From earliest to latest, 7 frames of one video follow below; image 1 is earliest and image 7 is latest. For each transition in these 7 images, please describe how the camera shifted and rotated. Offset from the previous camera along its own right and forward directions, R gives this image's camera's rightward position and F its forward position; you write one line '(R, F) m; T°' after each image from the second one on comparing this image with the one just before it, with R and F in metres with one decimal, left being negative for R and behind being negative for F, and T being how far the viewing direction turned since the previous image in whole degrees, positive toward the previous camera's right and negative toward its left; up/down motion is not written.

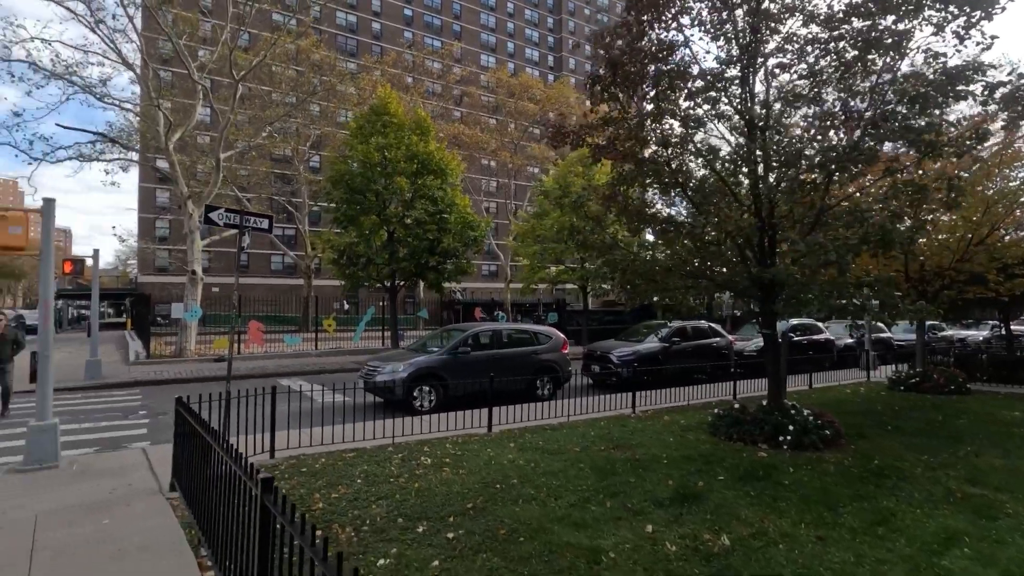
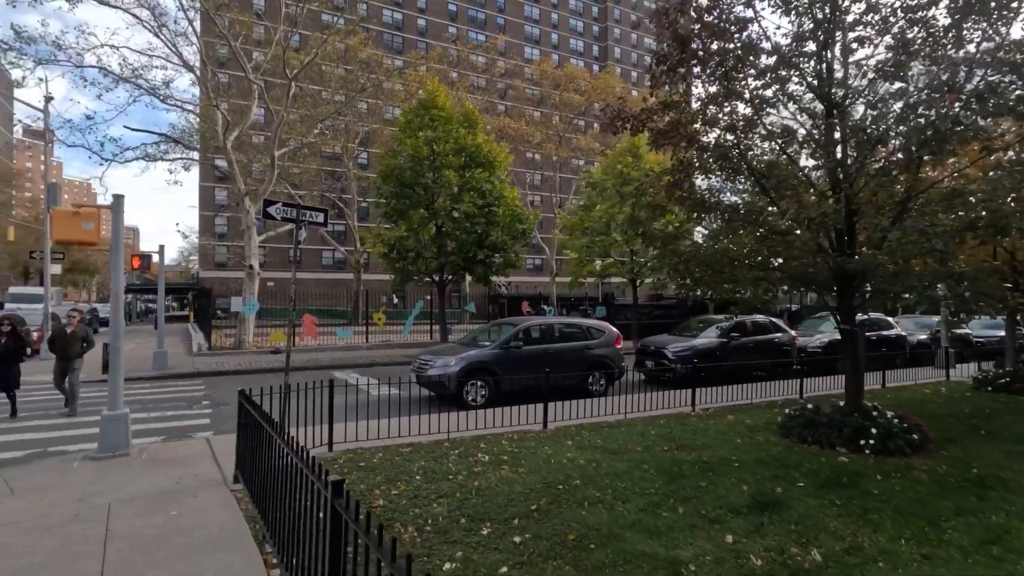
(-0.2, +0.2) m; -5°
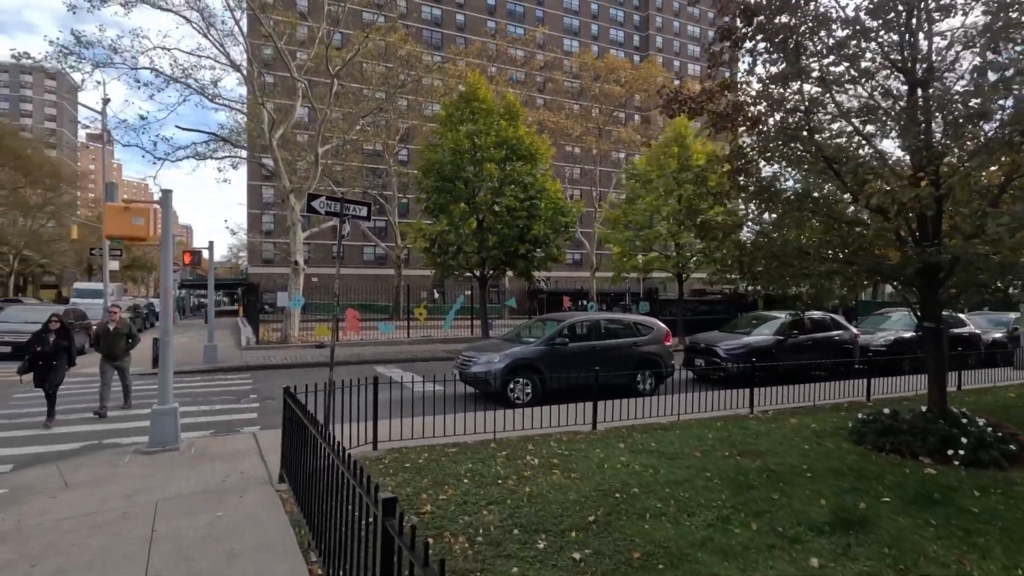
(-0.1, +0.3) m; -4°
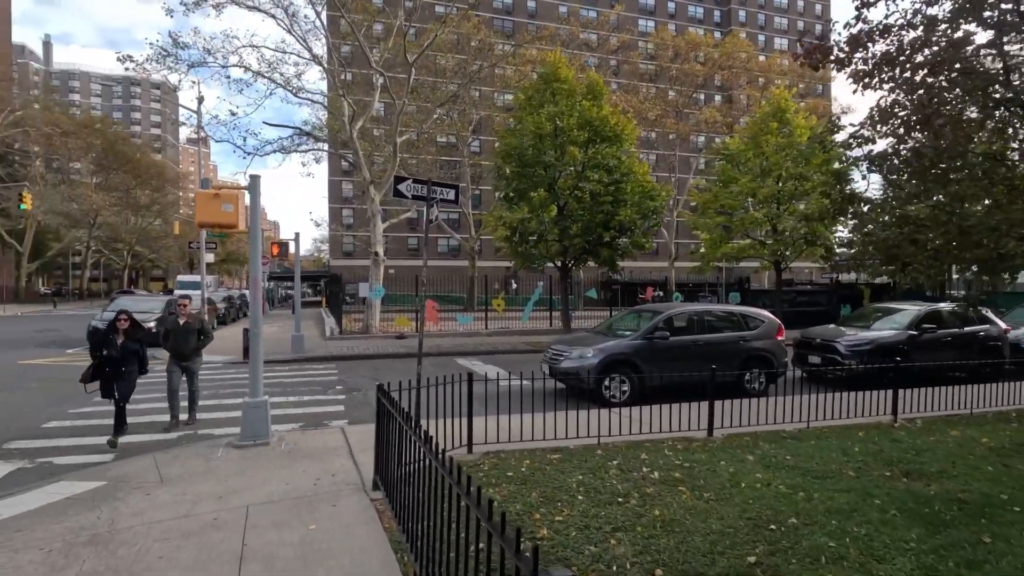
(-0.5, +0.7) m; -7°
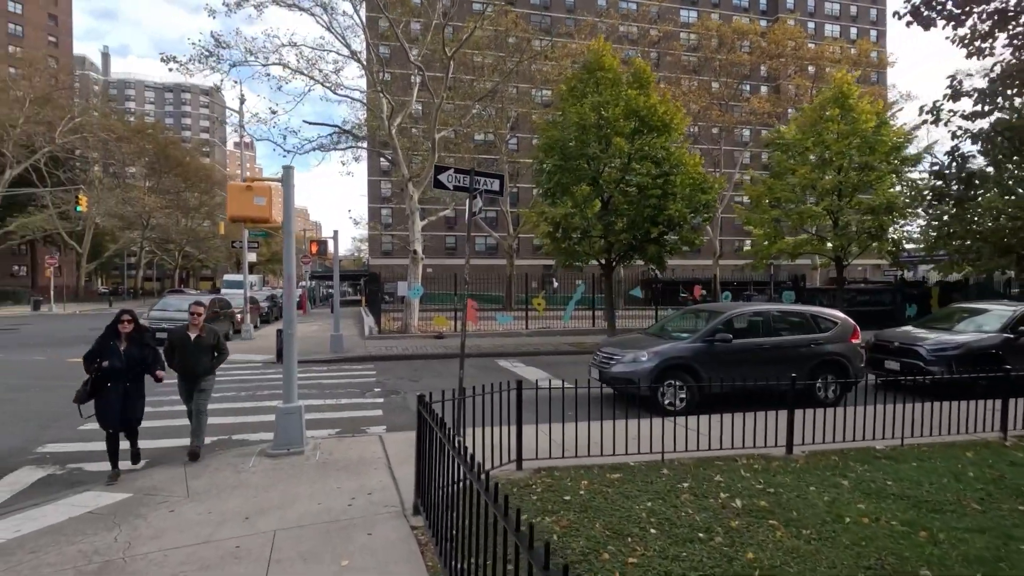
(-0.2, +0.7) m; -4°
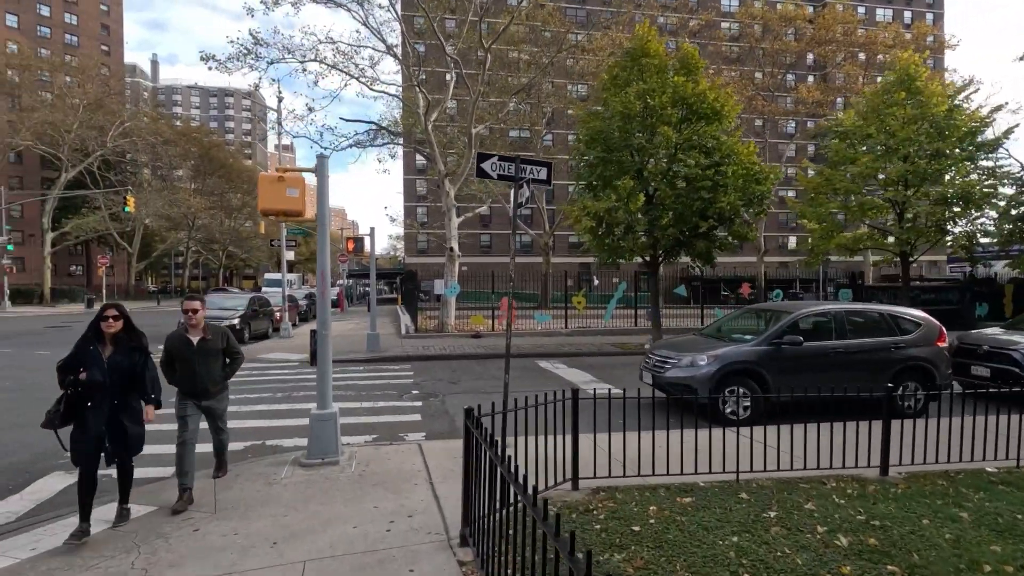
(-0.2, +0.6) m; -4°
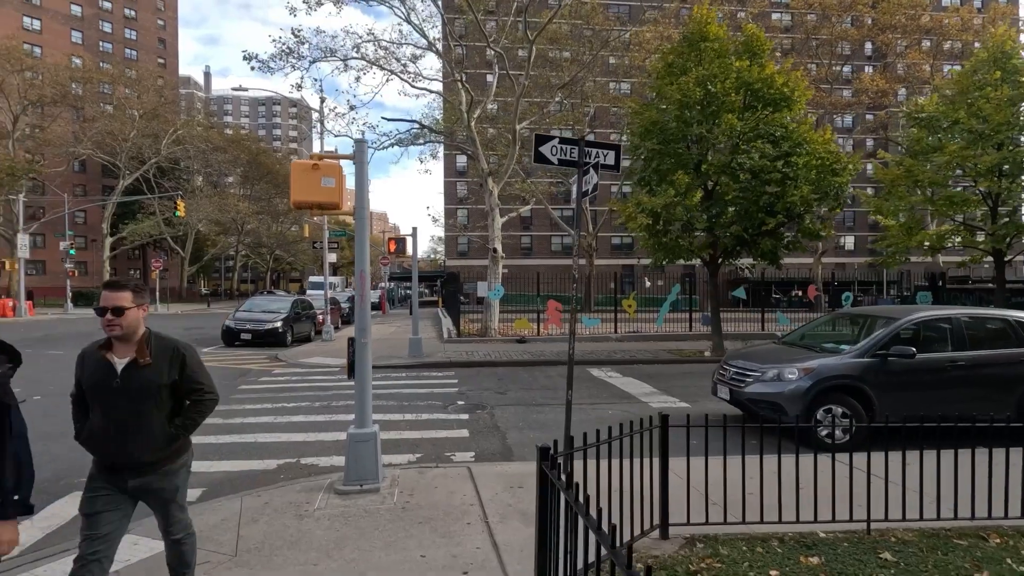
(-0.3, +0.9) m; -4°
